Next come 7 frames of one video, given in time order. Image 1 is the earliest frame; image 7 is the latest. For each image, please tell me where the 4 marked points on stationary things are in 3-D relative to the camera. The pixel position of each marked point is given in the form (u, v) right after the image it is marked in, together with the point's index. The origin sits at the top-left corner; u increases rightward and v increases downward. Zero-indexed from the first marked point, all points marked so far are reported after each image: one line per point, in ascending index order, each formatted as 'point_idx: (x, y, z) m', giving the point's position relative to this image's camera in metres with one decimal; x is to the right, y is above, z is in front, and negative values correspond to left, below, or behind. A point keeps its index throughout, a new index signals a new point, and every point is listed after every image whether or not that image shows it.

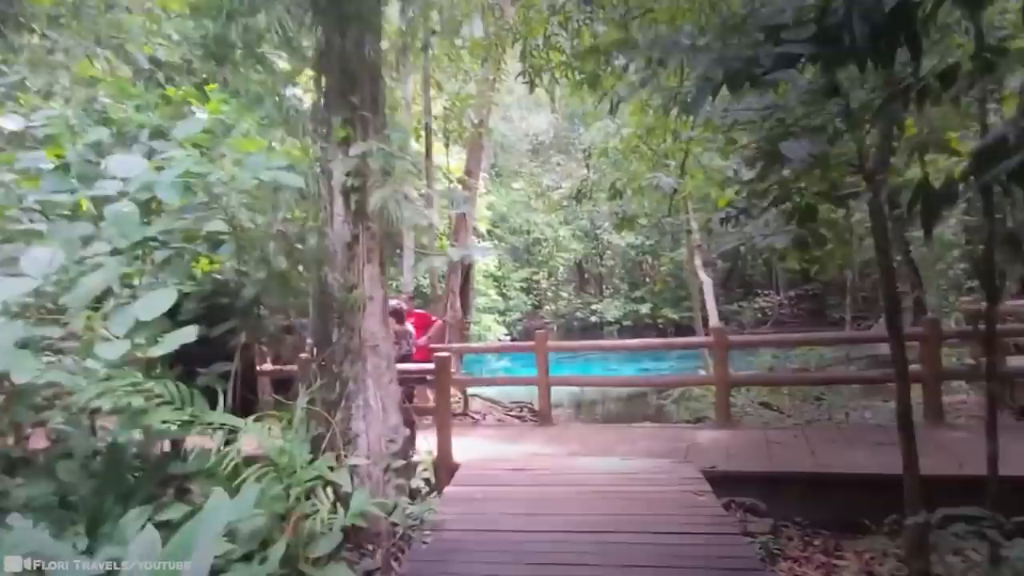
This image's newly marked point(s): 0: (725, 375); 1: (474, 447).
0: (+1.3, -0.5, +4.5) m
1: (-0.2, -0.9, +4.2) m
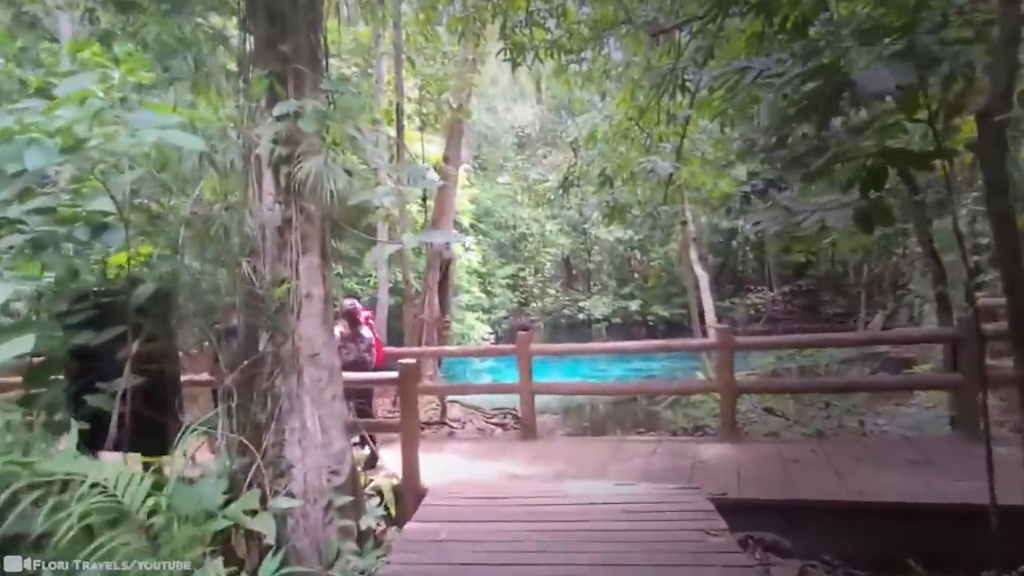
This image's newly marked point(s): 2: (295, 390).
0: (+1.2, -0.5, +4.0) m
1: (-0.3, -0.9, +3.7) m
2: (-0.7, -0.3, +2.3) m
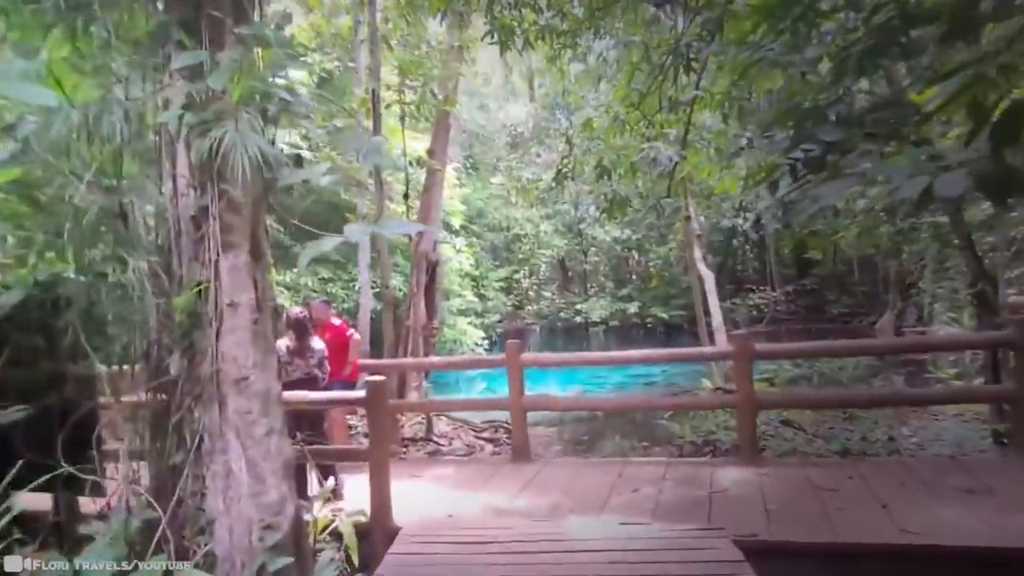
0: (+1.1, -0.5, +3.5) m
1: (-0.4, -0.9, +3.2) m
2: (-0.7, -0.3, +1.8) m
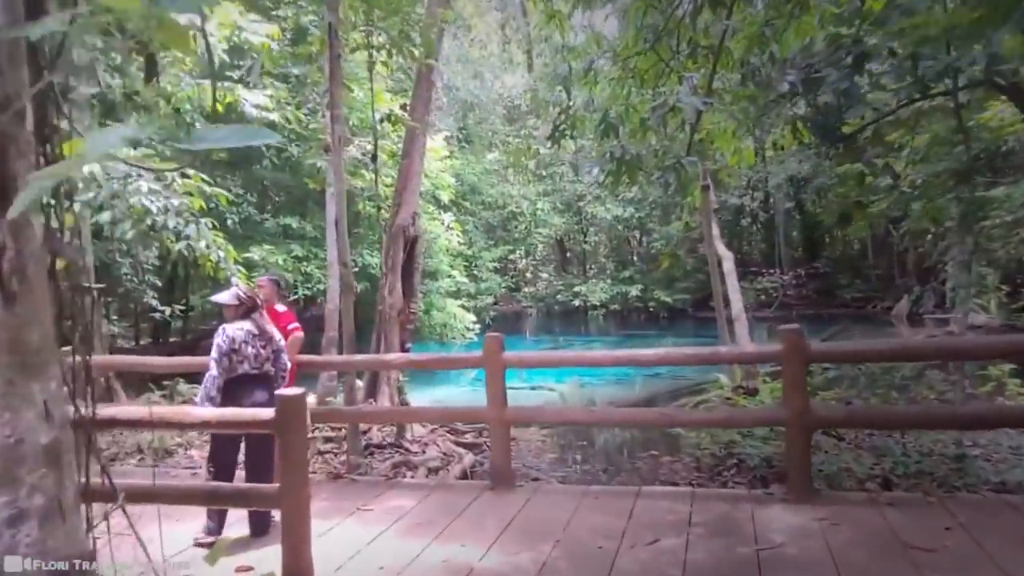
0: (+1.0, -0.4, +2.7) m
1: (-0.5, -0.8, +2.4) m
2: (-0.8, -0.3, +1.0) m
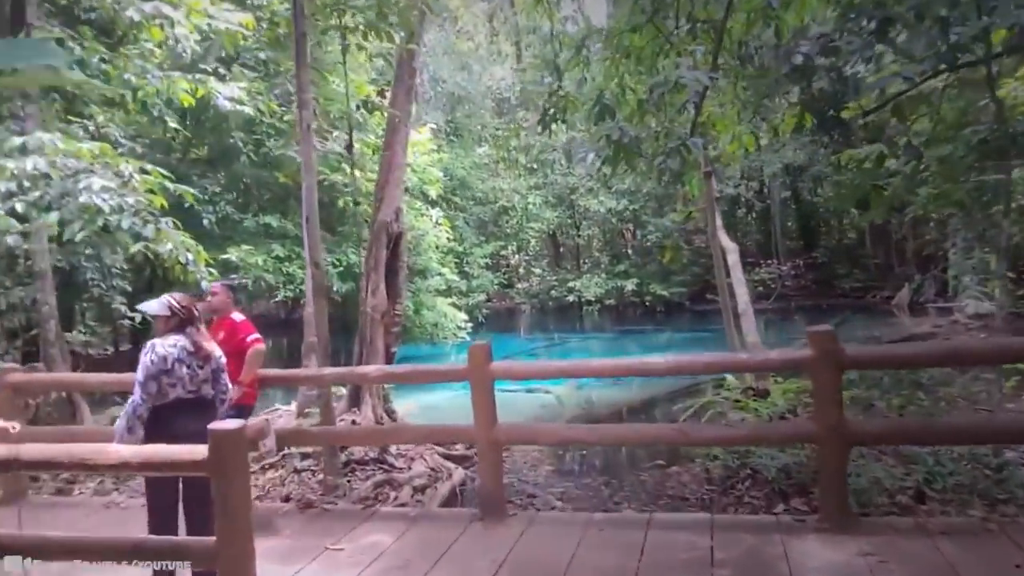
0: (+1.0, -0.4, +2.3) m
1: (-0.5, -0.8, +2.0) m
2: (-0.8, -0.3, +0.6) m
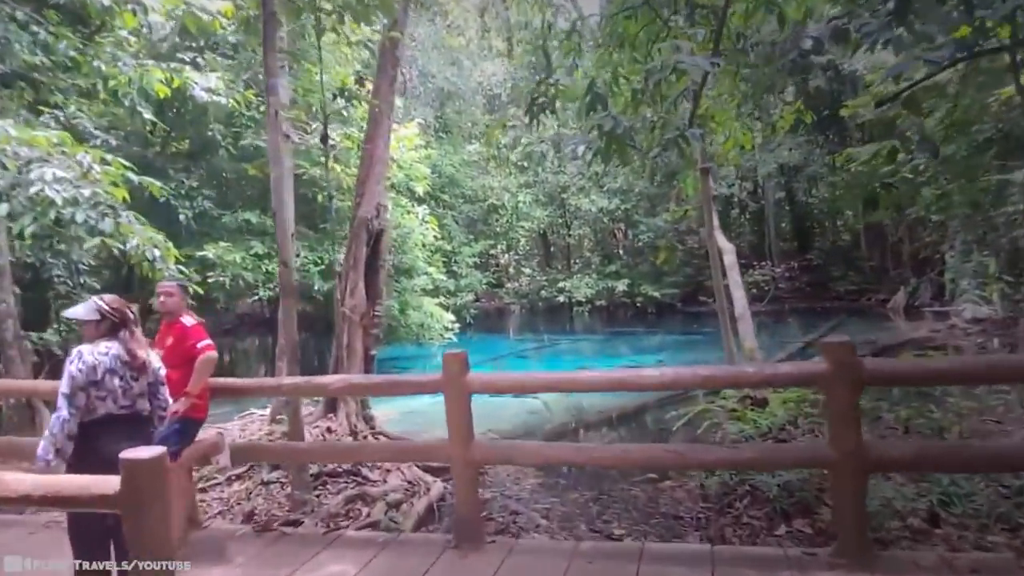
0: (+0.9, -0.4, +2.1) m
1: (-0.5, -0.8, +1.7) m
2: (-0.8, -0.3, +0.4) m
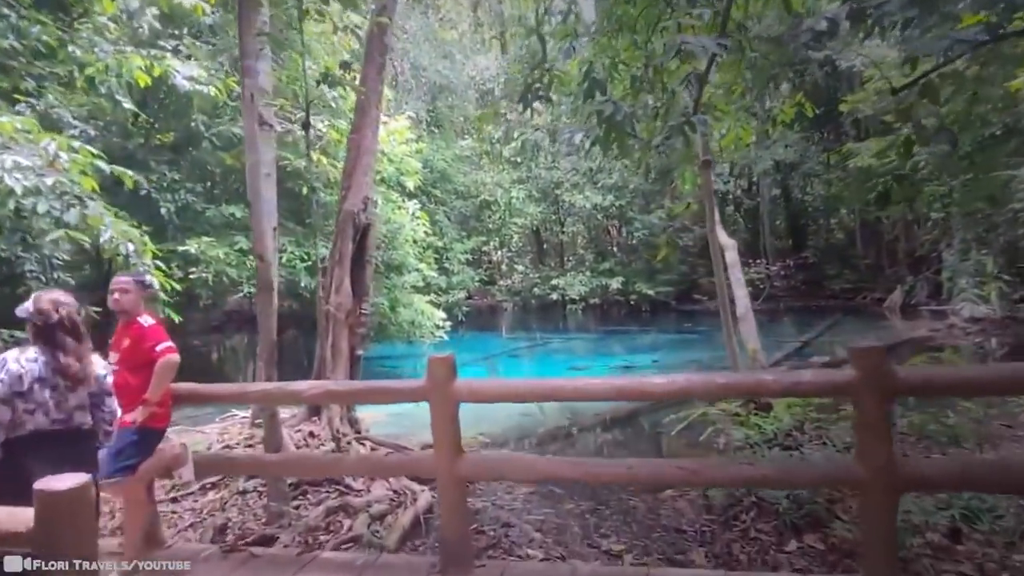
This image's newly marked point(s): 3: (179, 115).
0: (+0.9, -0.4, +1.9) m
1: (-0.6, -0.8, +1.5) m
2: (-0.8, -0.3, +0.1) m
3: (-2.9, +1.5, +6.7) m
